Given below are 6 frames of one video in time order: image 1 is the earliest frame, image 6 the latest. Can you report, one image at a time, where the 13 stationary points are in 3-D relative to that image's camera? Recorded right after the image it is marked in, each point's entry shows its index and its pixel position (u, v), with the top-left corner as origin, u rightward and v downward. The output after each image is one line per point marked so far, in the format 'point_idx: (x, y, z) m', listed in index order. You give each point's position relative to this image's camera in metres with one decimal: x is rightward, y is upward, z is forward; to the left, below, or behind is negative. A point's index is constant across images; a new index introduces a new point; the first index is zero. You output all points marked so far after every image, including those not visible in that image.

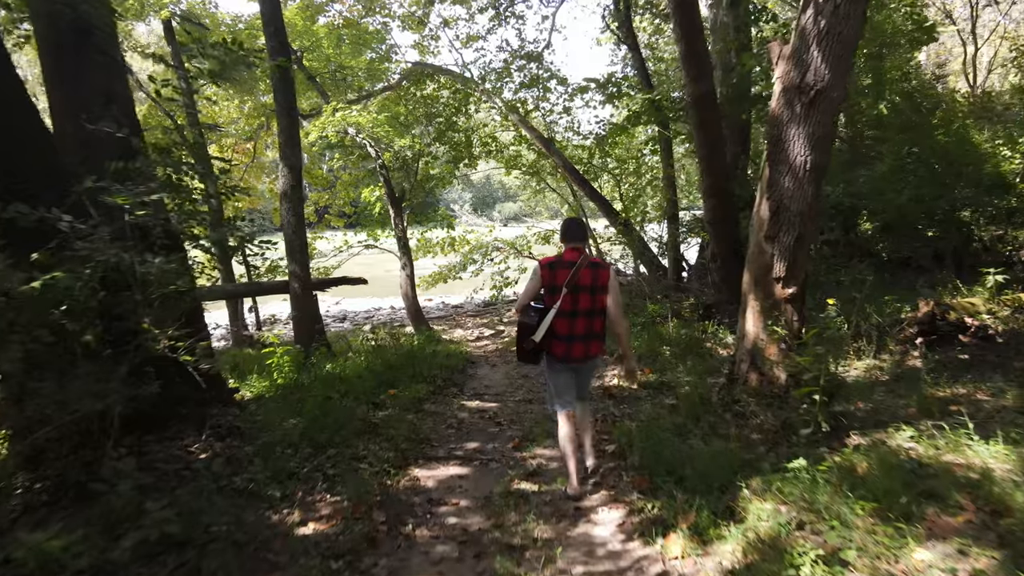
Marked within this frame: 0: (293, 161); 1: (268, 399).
0: (-2.8, +1.6, +8.3) m
1: (-2.1, -1.0, +5.5) m
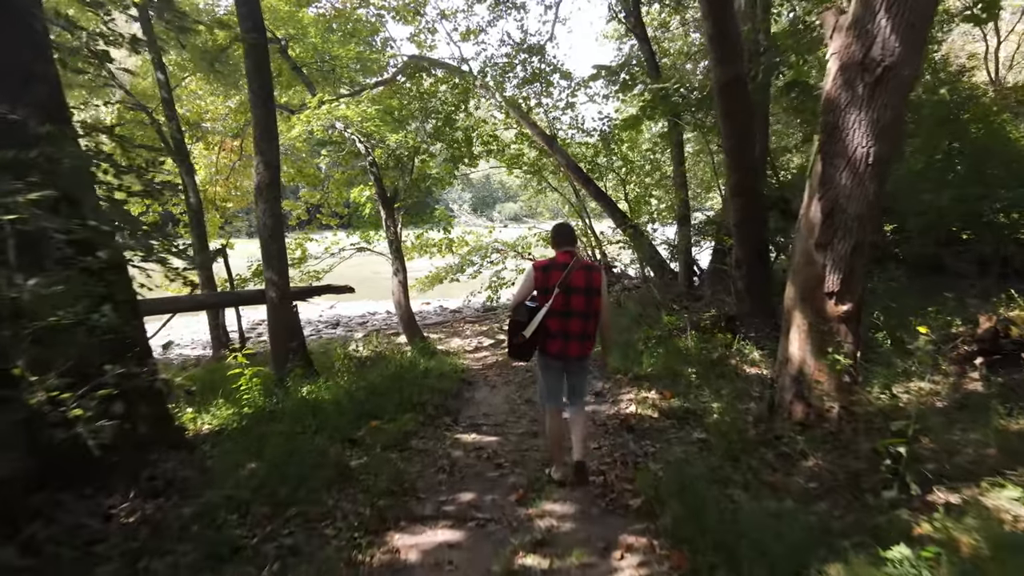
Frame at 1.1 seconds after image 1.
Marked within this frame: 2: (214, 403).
0: (-2.8, +1.5, +7.5) m
1: (-2.1, -1.1, +4.7) m
2: (-2.7, -1.0, +5.8) m
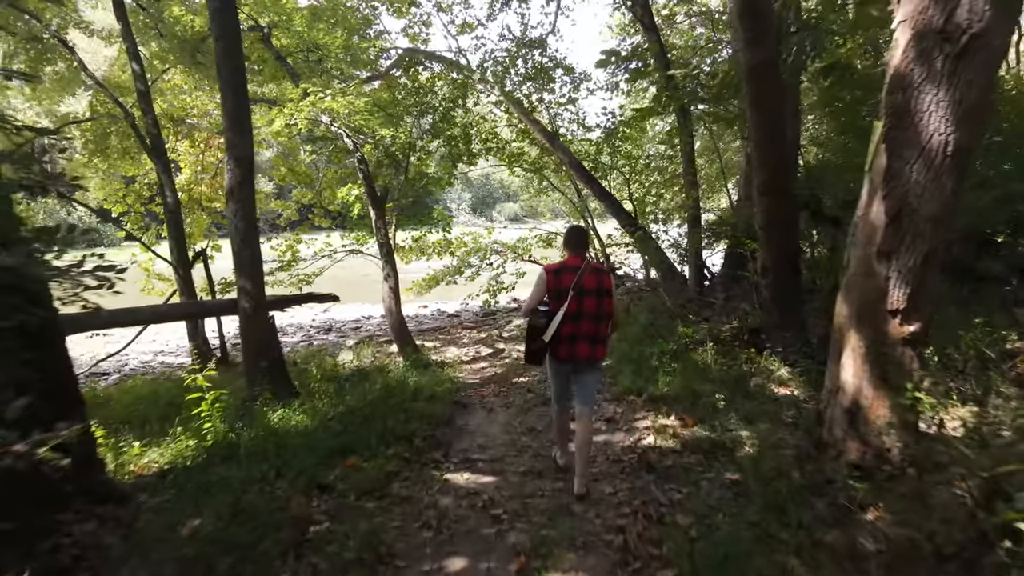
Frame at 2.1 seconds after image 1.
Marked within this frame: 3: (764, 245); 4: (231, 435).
0: (-2.8, +1.4, +6.7) m
1: (-2.1, -1.2, +3.9) m
2: (-2.7, -1.1, +5.1) m
3: (+2.5, +0.4, +6.5) m
4: (-2.1, -1.1, +4.8) m
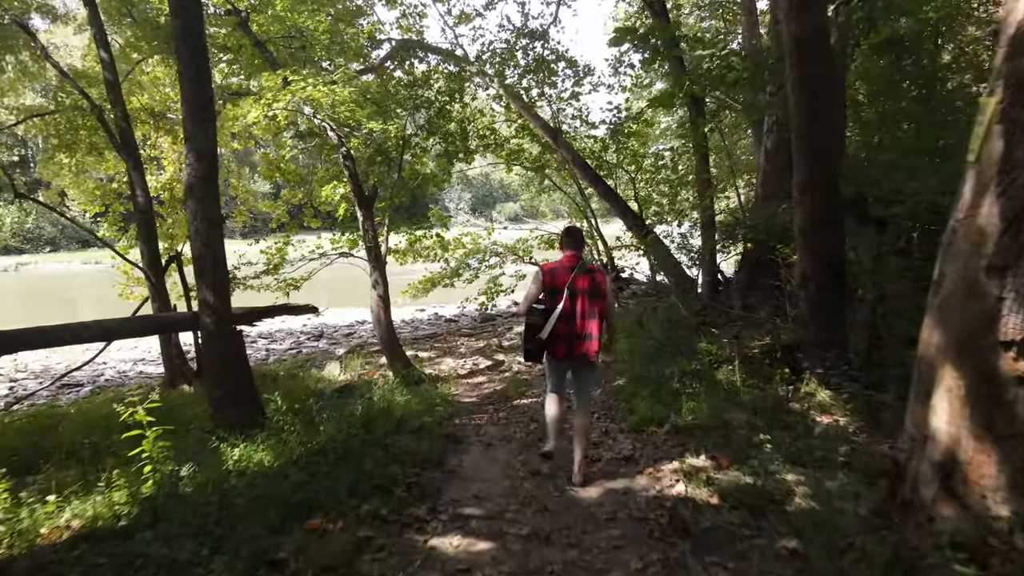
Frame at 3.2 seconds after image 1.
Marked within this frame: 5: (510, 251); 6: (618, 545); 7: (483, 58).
0: (-2.8, +1.3, +5.8) m
1: (-2.1, -1.3, +3.1) m
2: (-2.7, -1.3, +4.2) m
3: (+2.6, +0.3, +5.7) m
4: (-2.1, -1.2, +4.0) m
5: (-0.1, +0.9, +14.4) m
6: (+0.6, -1.4, +3.5) m
7: (-0.6, +4.5, +12.7) m
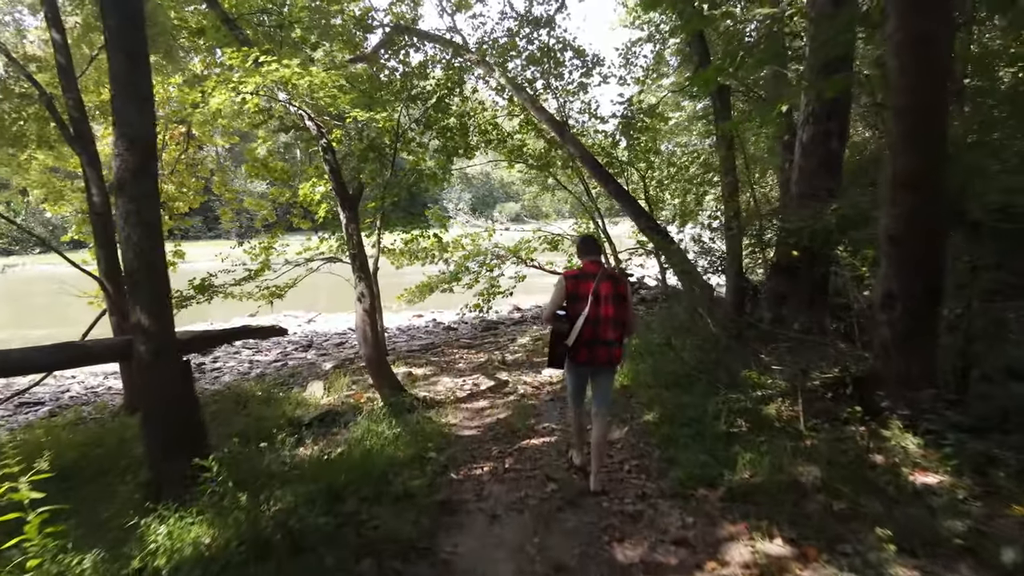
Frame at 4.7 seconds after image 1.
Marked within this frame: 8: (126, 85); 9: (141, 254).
0: (-2.7, +1.1, +4.7) m
1: (-2.0, -1.4, +1.9) m
2: (-2.6, -1.4, +3.1) m
3: (+2.6, +0.2, +4.5) m
4: (-2.0, -1.3, +2.8) m
5: (0.0, +0.7, +13.2) m
6: (+0.6, -1.5, +2.3) m
7: (-0.5, +4.3, +11.5) m
8: (-2.8, +1.5, +4.7) m
9: (-2.7, +0.3, +4.7) m
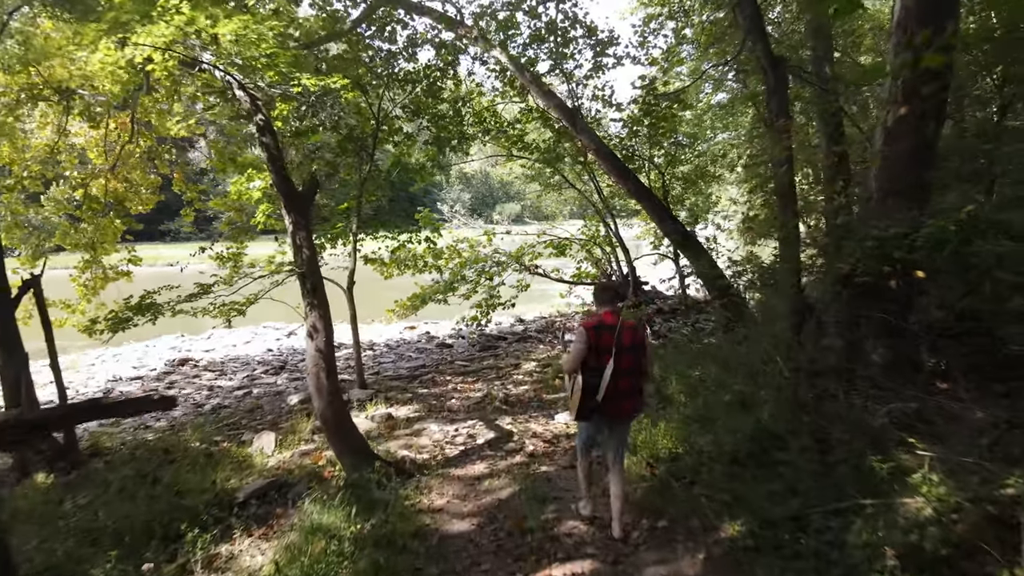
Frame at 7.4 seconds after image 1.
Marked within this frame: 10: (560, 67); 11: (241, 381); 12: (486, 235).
0: (-2.7, +0.9, +2.7) m
1: (-1.9, -1.7, -0.1) m
2: (-2.5, -1.7, +1.1) m
3: (+2.7, -0.1, +2.5) m
4: (-1.9, -1.6, +0.8) m
5: (+0.1, +0.5, +11.2) m
6: (+0.7, -1.8, +0.3) m
7: (-0.5, +4.1, +9.5) m
8: (-2.7, +1.2, +2.7) m
9: (-2.6, 0.0, +2.7) m
10: (+0.8, +3.5, +10.2) m
11: (-5.3, -1.8, +12.6) m
12: (-0.4, +0.9, +11.5) m
